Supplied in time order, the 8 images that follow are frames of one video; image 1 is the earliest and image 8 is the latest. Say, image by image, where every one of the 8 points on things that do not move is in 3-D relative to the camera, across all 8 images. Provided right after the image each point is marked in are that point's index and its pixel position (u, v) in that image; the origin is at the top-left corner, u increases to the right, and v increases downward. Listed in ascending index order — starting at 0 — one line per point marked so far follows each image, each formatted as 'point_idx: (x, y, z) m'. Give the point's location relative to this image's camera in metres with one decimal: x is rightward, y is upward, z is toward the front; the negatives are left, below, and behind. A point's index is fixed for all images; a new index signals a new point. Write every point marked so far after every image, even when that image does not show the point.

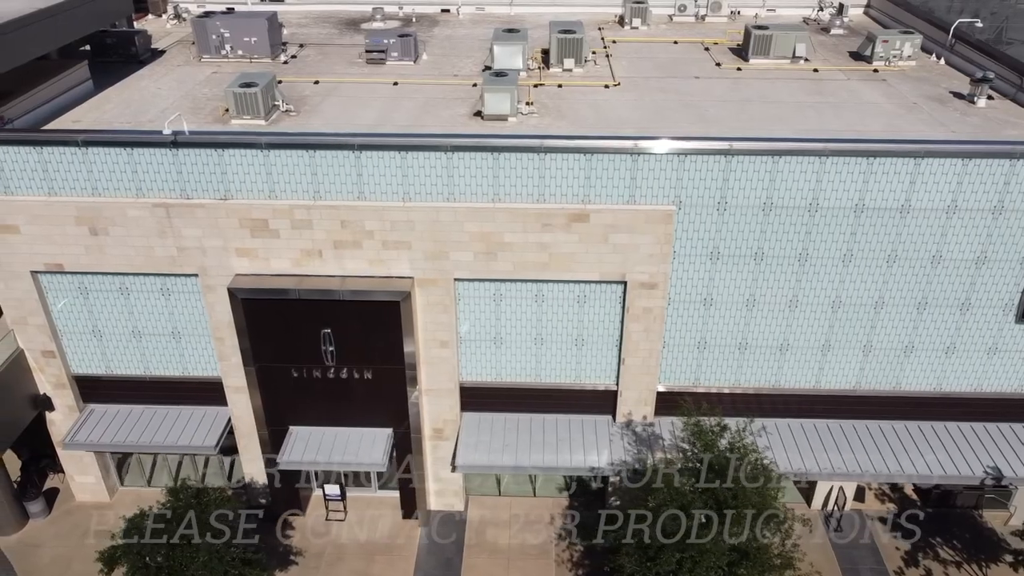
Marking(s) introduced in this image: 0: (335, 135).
0: (-4.2, +3.7, +19.8) m
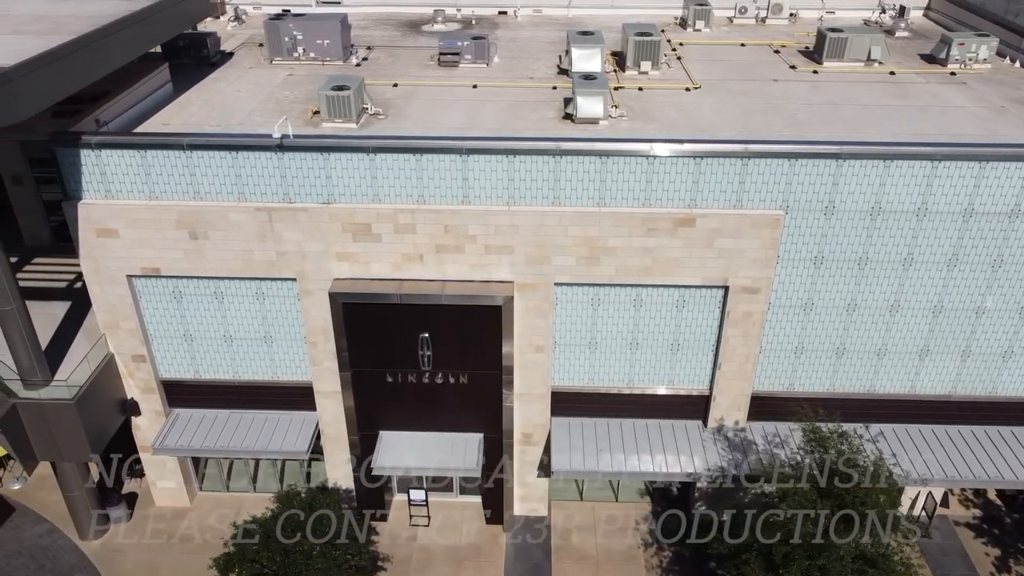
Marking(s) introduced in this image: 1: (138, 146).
0: (-1.6, +3.6, +19.6) m
1: (-9.0, +3.5, +19.9) m
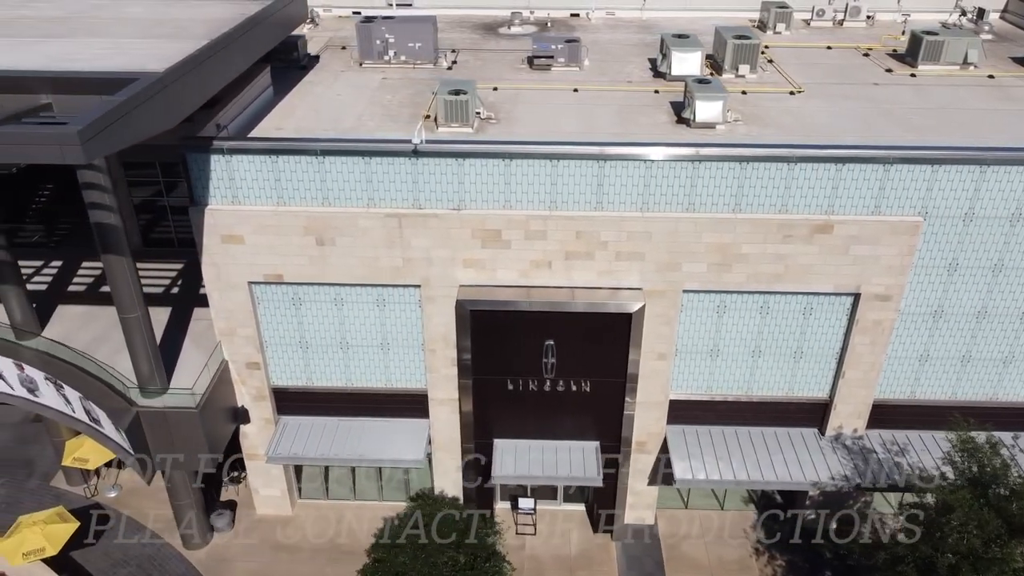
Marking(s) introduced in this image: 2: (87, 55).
0: (+1.6, +3.4, +19.4) m
1: (-5.8, +3.3, +19.6) m
2: (-9.6, +5.2, +18.4) m
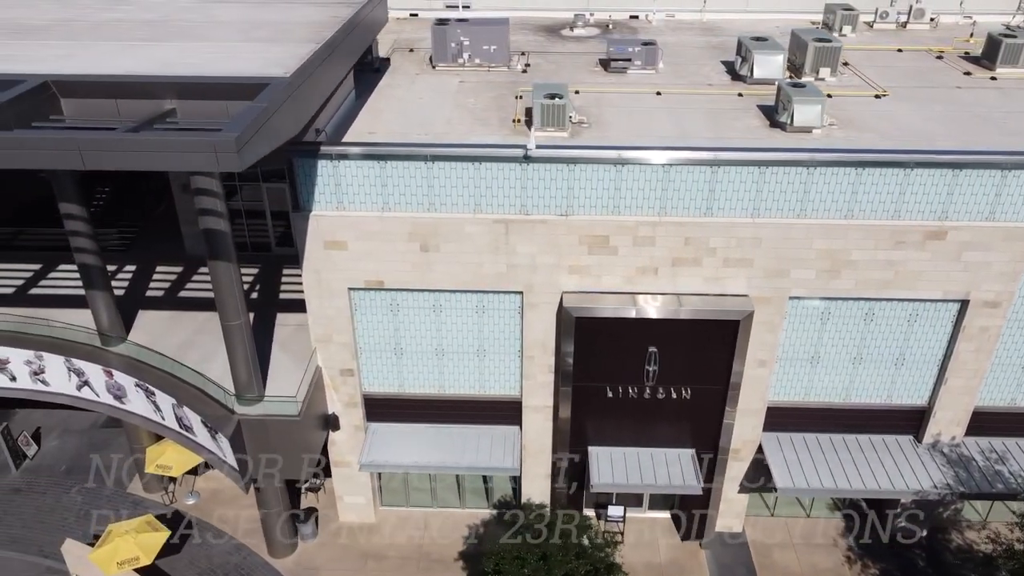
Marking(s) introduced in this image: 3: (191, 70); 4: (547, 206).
0: (+4.3, +3.2, +19.2) m
1: (-3.1, +3.1, +19.4) m
2: (-6.9, +5.1, +18.2) m
3: (-6.8, +4.6, +17.2) m
4: (+0.9, +2.0, +19.9) m
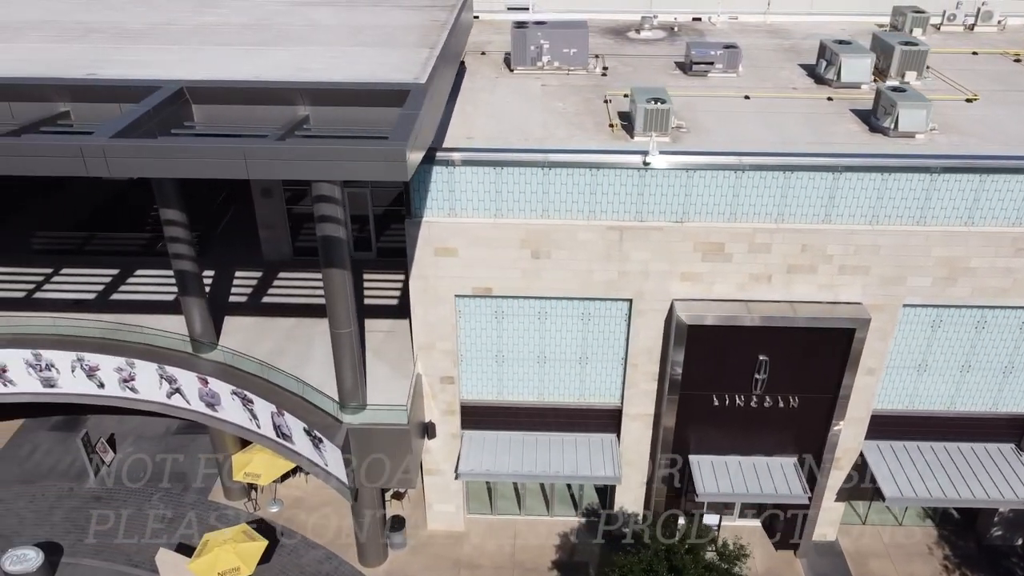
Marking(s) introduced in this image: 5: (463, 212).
0: (+7.0, +3.1, +18.9) m
1: (-0.4, +2.9, +19.1) m
2: (-4.2, +4.9, +17.9) m
3: (-4.0, +4.4, +16.9) m
4: (+3.6, +1.8, +19.6) m
5: (-1.2, +1.8, +19.9) m
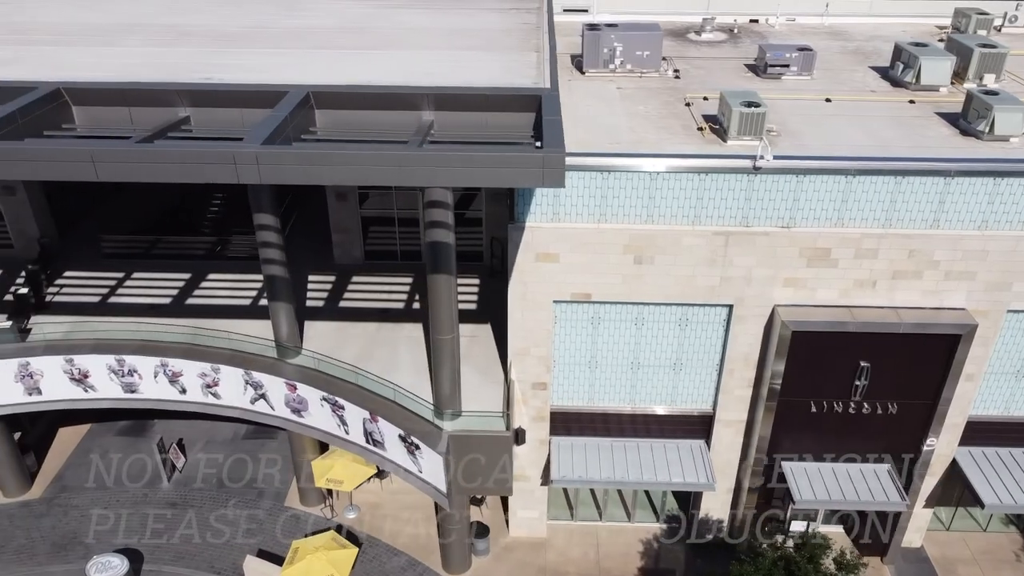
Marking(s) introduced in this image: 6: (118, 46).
0: (+9.5, +2.9, +18.7) m
1: (+2.1, +2.8, +18.9) m
2: (-1.7, +4.7, +17.7) m
3: (-1.5, +4.2, +16.8) m
4: (+6.1, +1.7, +19.5) m
5: (+1.3, +1.7, +19.7) m
6: (-9.3, +5.7, +19.3) m
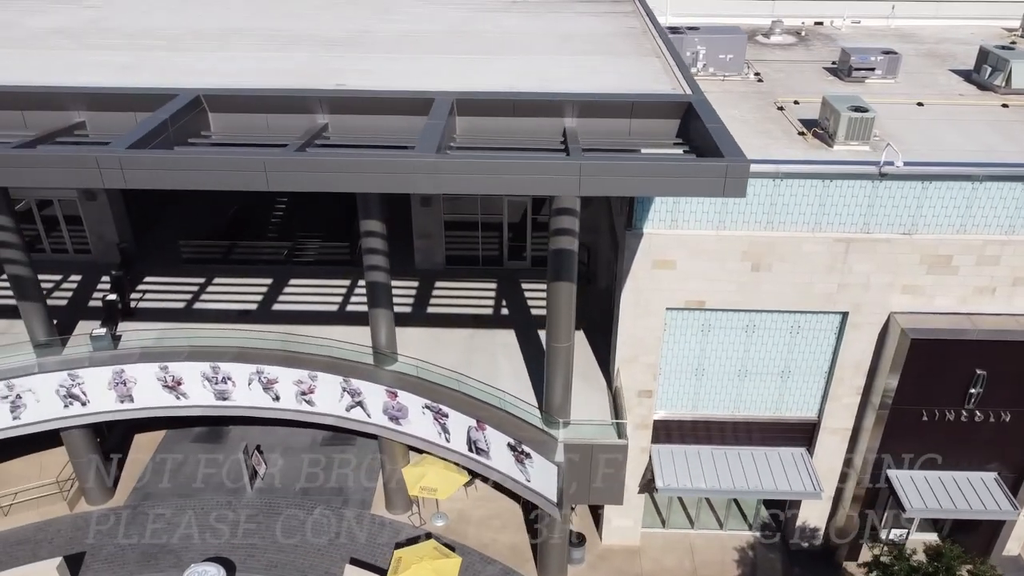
0: (+12.3, +2.8, +18.5) m
1: (+4.9, +2.6, +18.7) m
2: (+1.1, +4.6, +17.5) m
3: (+1.3, +4.1, +16.5) m
4: (+8.9, +1.5, +19.2) m
5: (+4.1, +1.5, +19.5) m
6: (-6.5, +5.5, +19.1) m
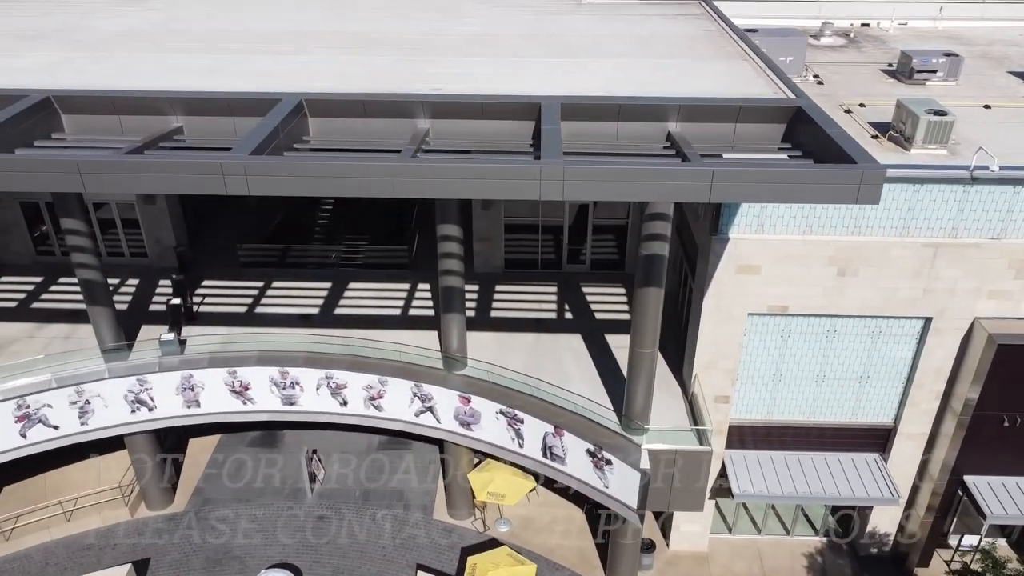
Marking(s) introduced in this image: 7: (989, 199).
0: (+14.3, +2.6, +18.3) m
1: (+6.9, +2.5, +18.6) m
2: (+3.1, +4.4, +17.4) m
3: (+3.3, +3.9, +16.4) m
4: (+10.9, +1.4, +19.1) m
5: (+6.1, +1.4, +19.3) m
6: (-4.5, +5.4, +19.0) m
7: (+10.9, +2.0, +18.8) m
